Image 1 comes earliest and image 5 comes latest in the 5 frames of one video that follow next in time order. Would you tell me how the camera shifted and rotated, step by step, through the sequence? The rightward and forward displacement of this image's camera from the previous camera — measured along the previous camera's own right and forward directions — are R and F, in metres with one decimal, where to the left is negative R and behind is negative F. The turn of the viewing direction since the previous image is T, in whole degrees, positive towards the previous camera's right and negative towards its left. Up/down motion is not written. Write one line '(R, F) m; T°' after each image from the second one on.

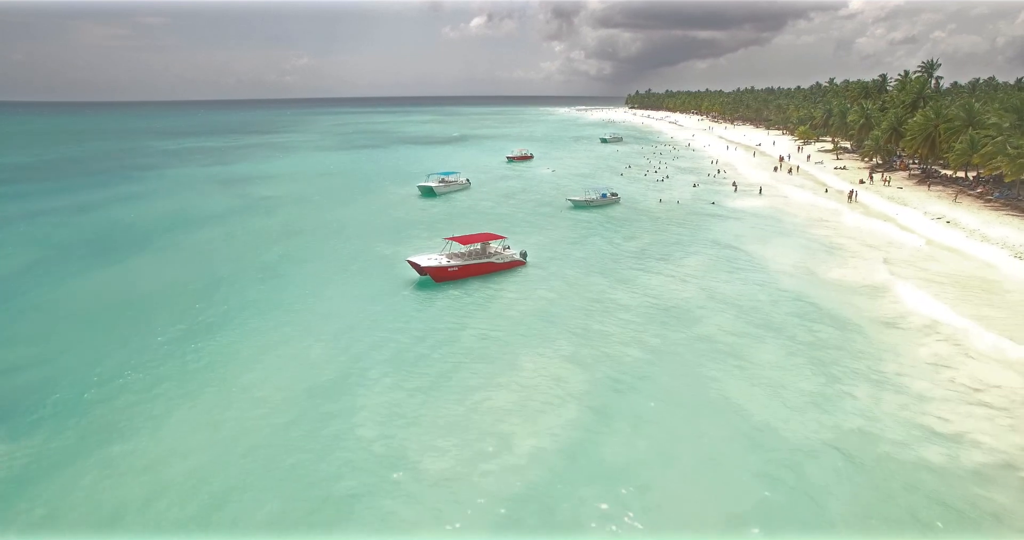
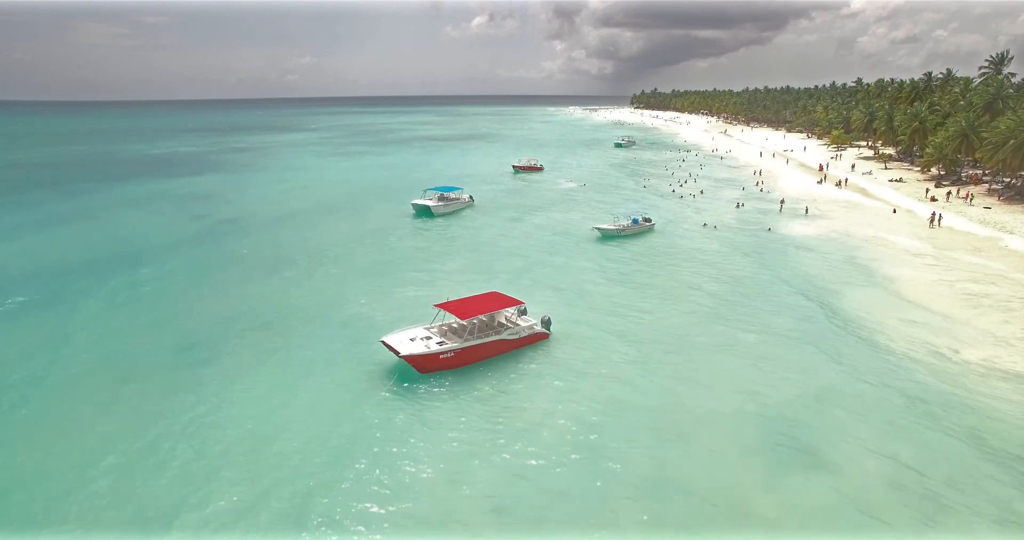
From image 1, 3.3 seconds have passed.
(-0.7, +9.2) m; 0°
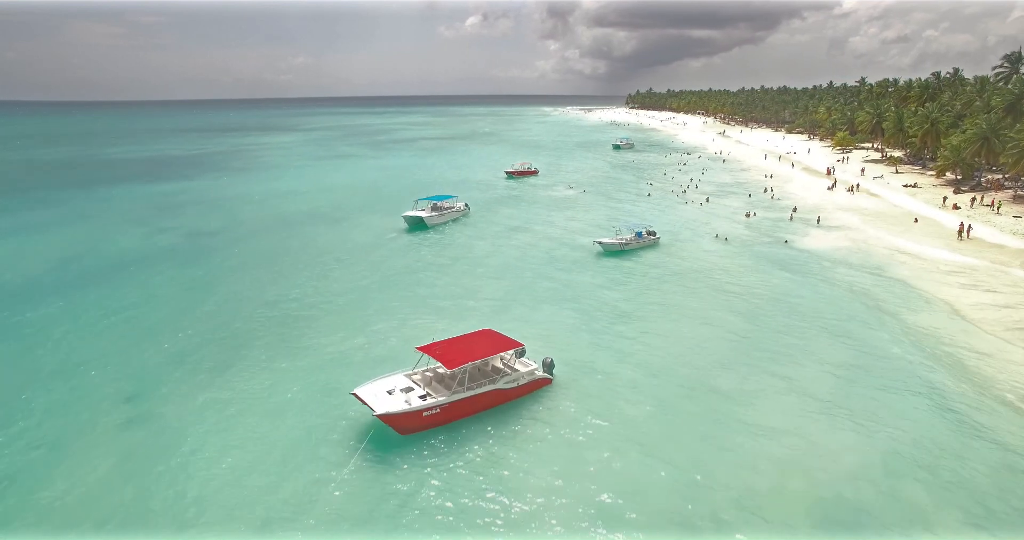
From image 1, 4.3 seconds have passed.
(-0.1, +3.4) m; +1°
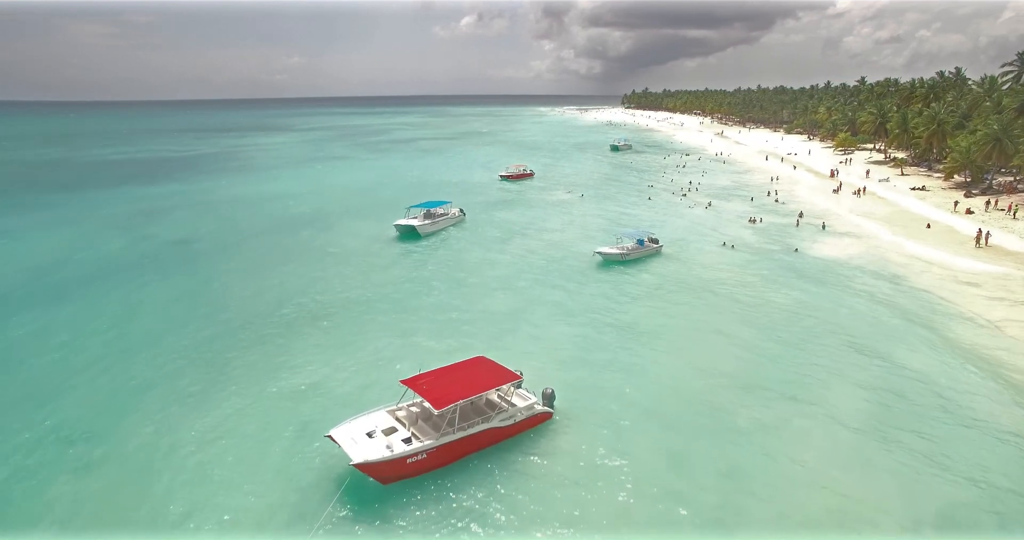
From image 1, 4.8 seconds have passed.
(0.0, +2.1) m; 0°
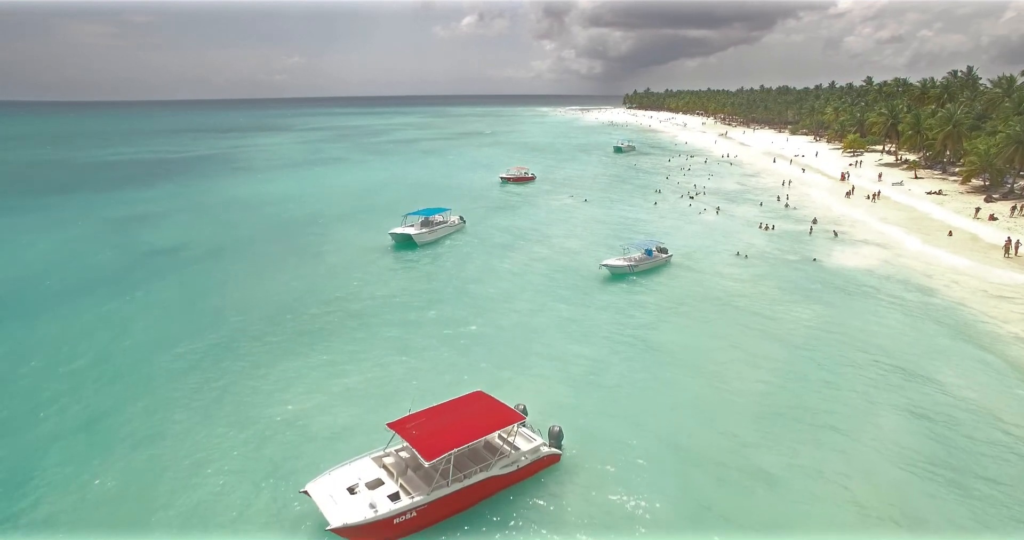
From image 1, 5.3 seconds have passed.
(-0.1, +2.0) m; 0°
